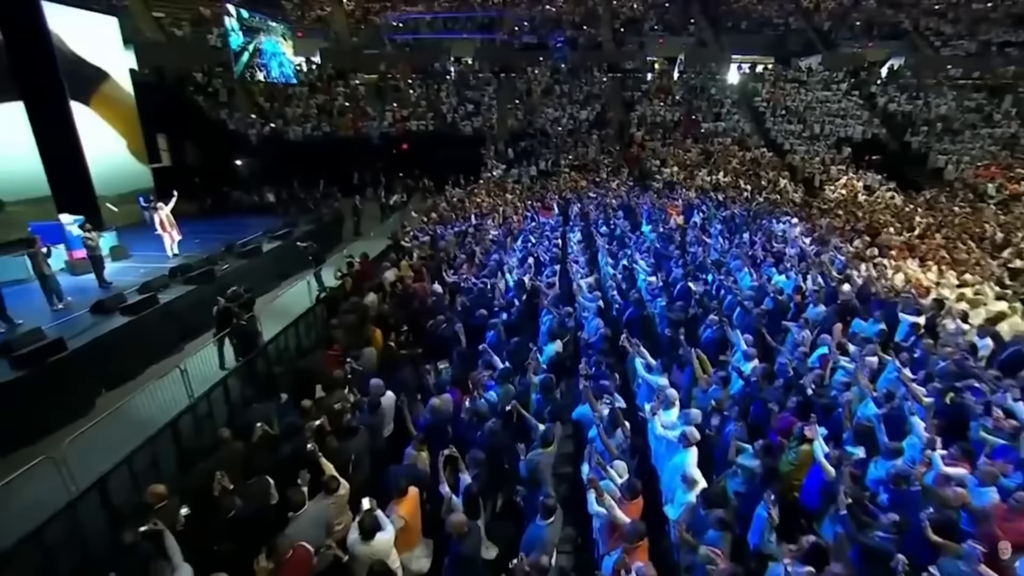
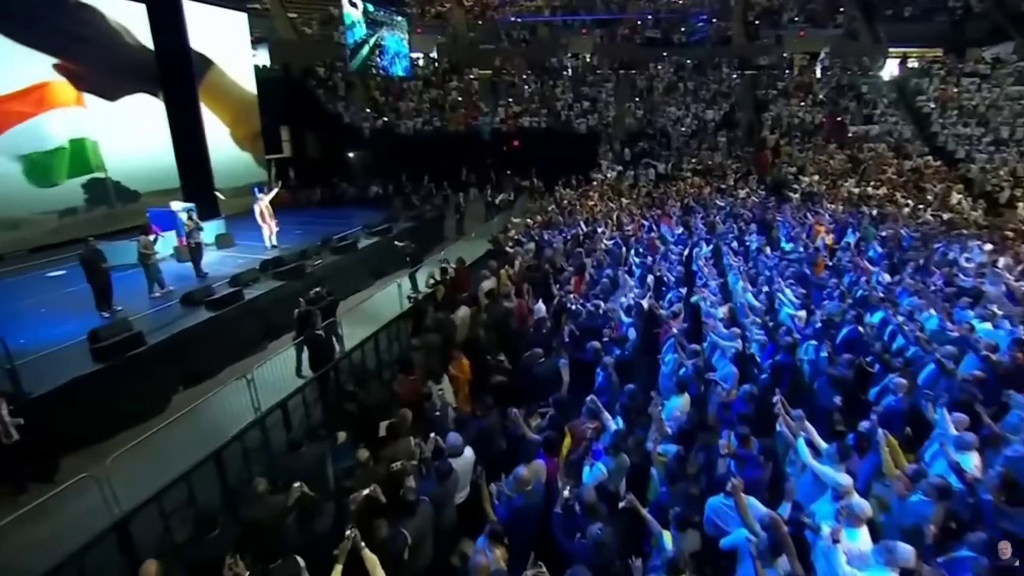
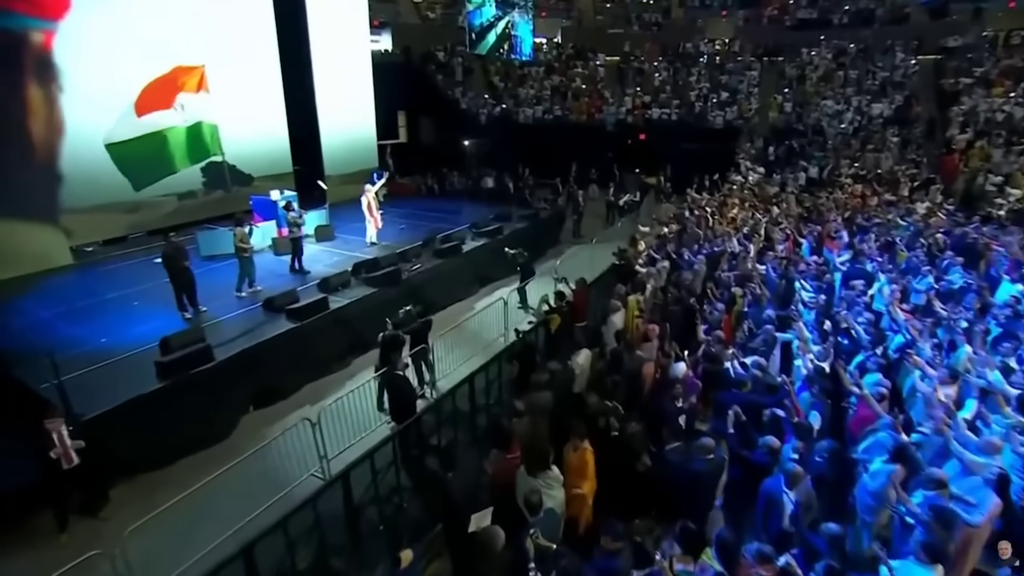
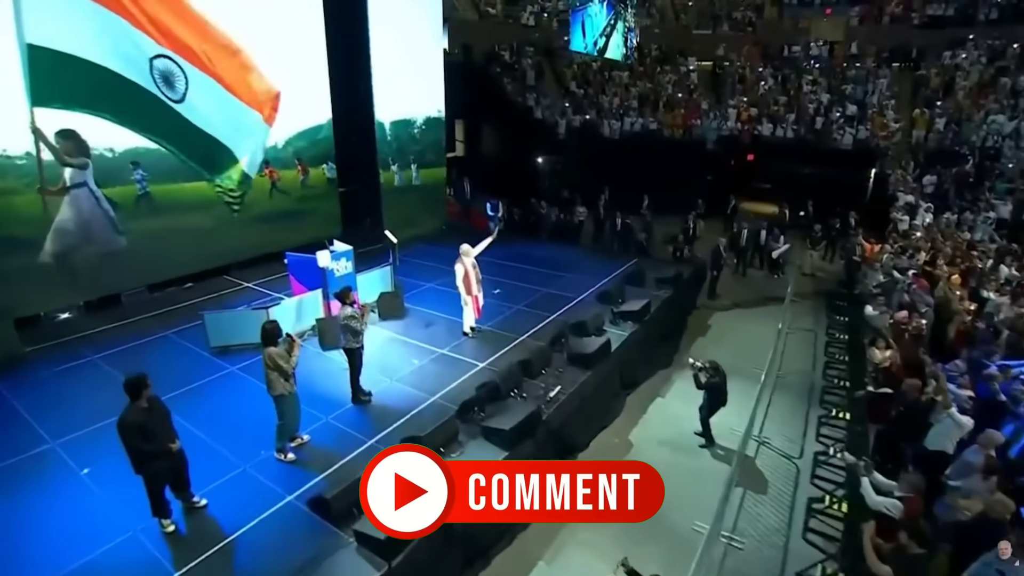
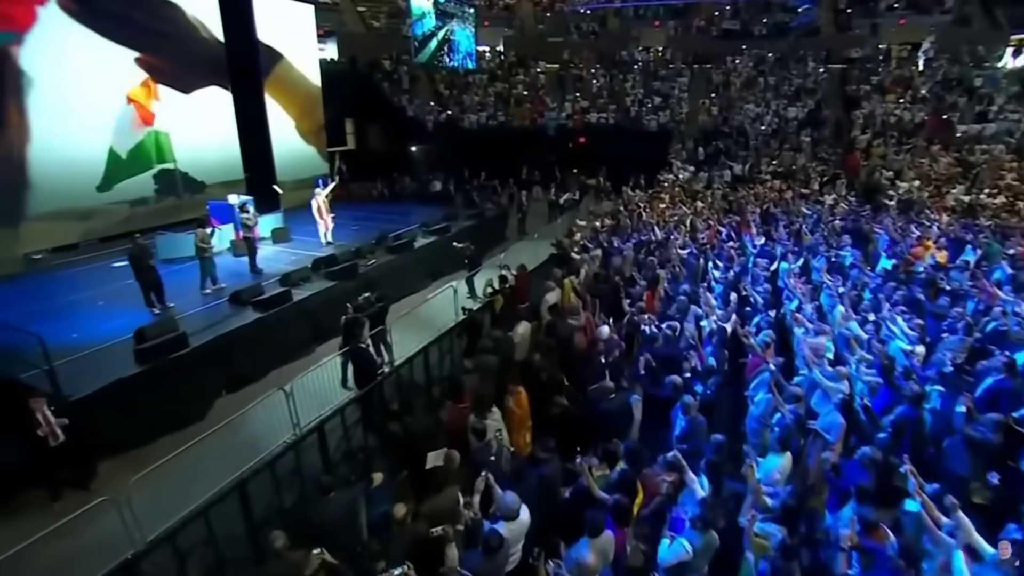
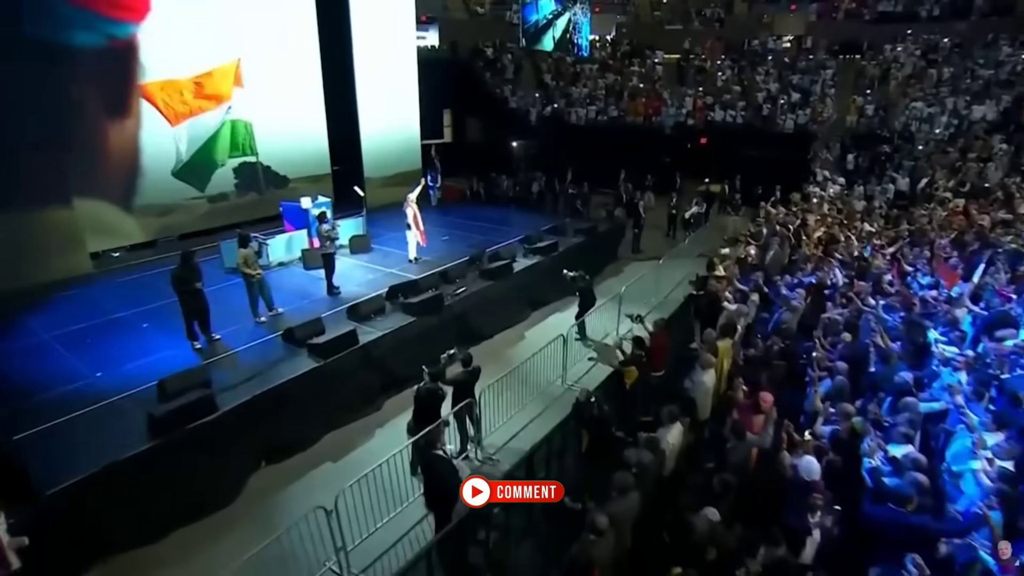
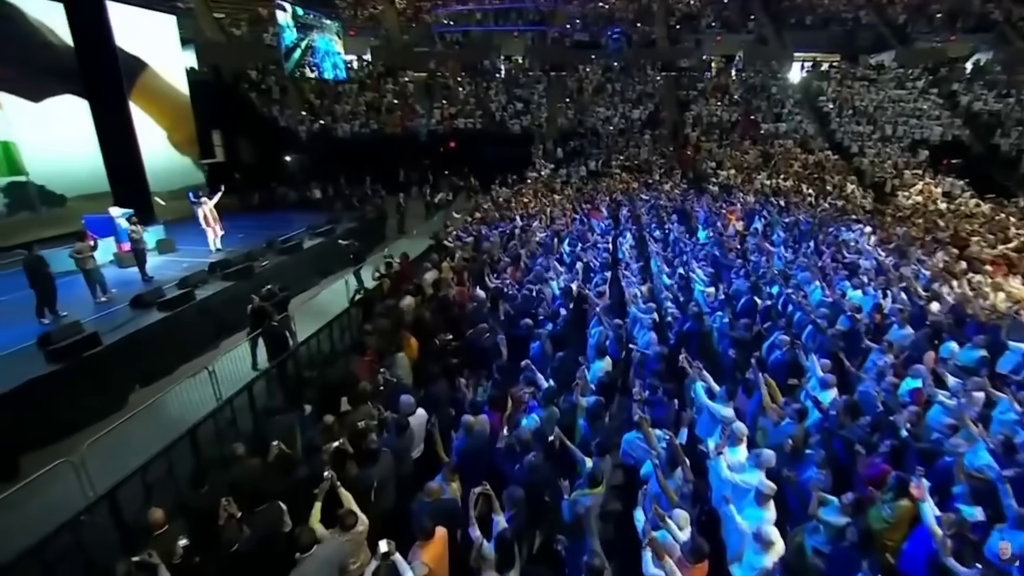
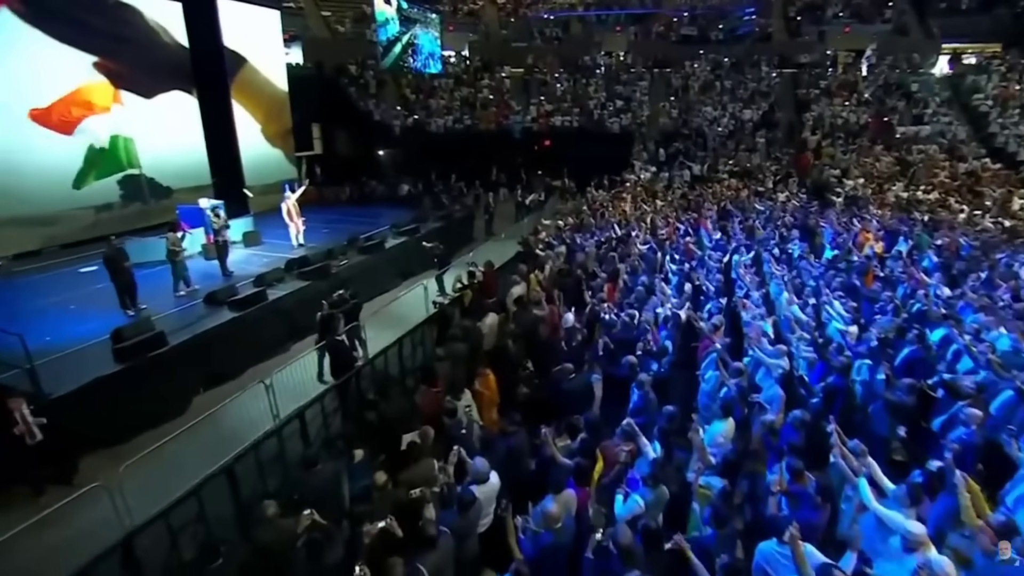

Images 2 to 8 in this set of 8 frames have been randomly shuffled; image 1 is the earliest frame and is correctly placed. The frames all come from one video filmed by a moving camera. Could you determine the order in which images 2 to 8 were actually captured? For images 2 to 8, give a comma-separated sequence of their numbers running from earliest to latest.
7, 2, 8, 5, 3, 6, 4
